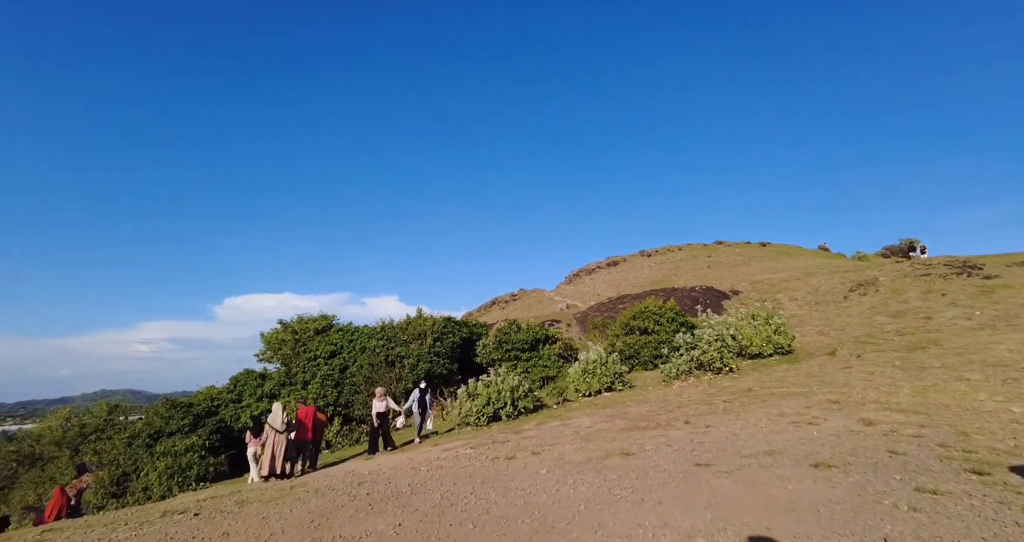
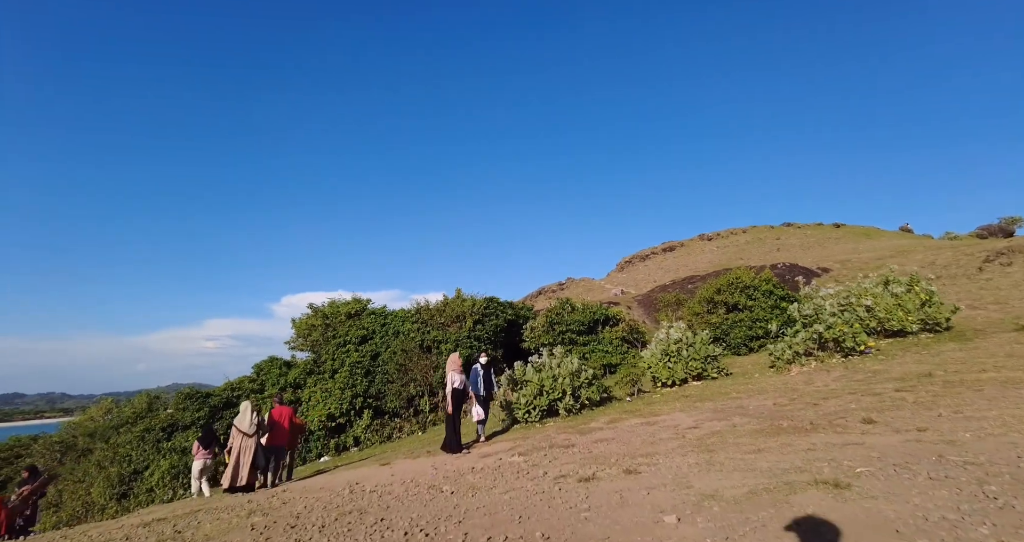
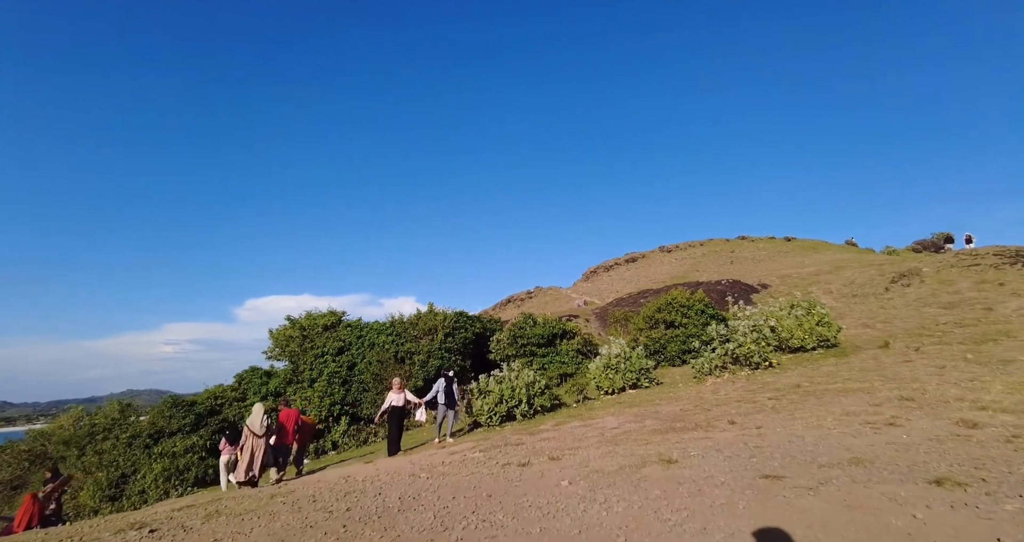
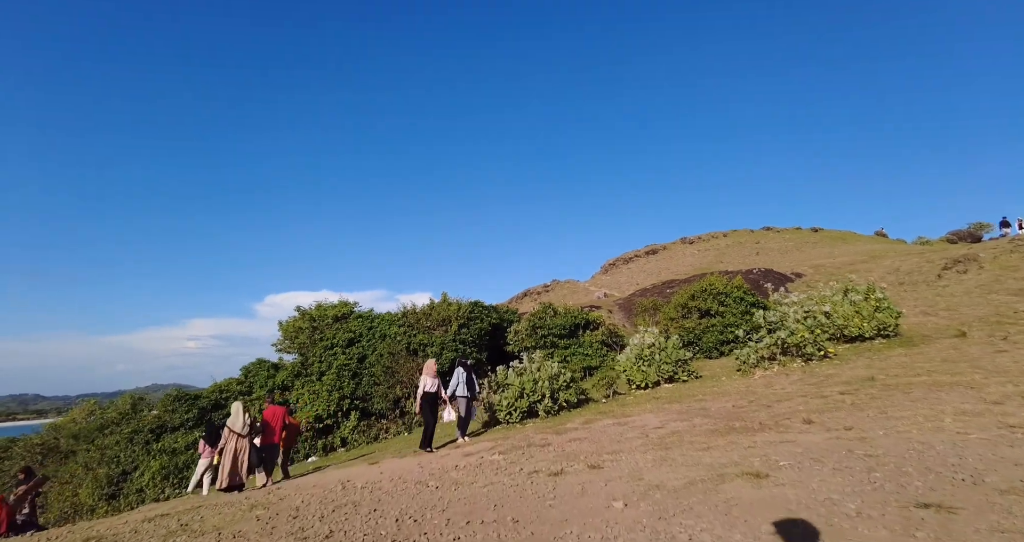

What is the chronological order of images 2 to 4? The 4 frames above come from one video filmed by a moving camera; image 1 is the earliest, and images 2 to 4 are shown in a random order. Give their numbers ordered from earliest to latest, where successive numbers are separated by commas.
3, 4, 2
